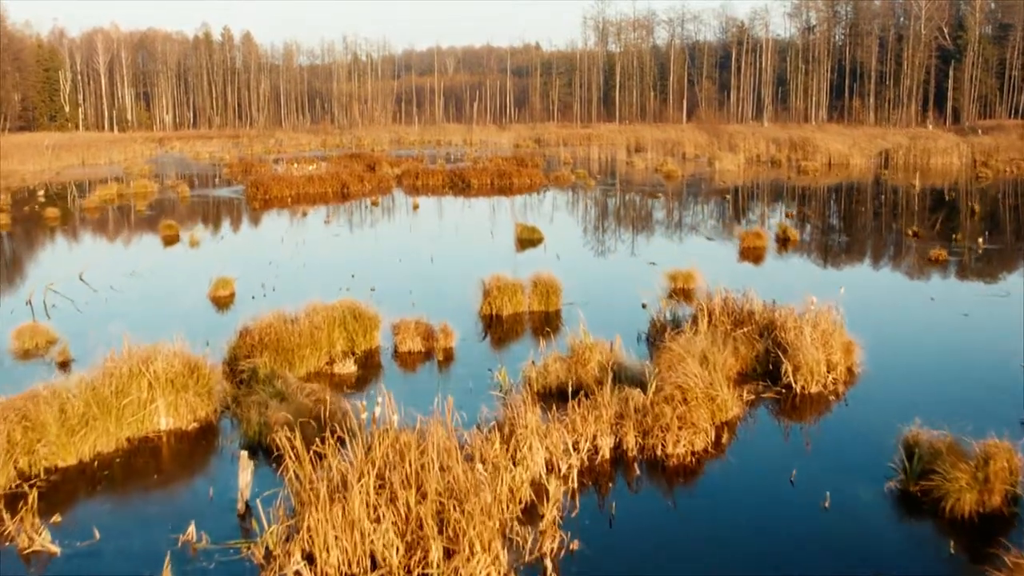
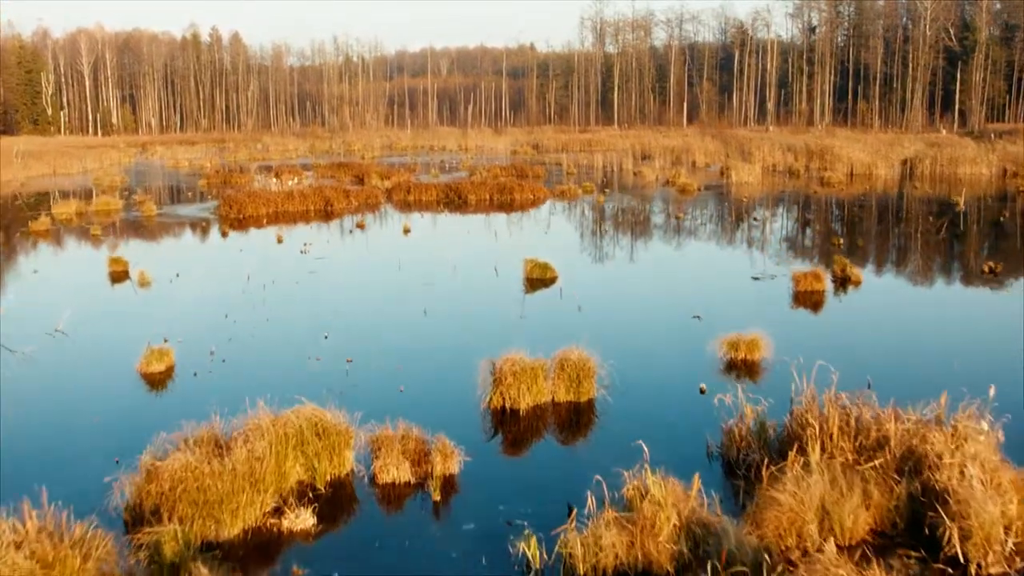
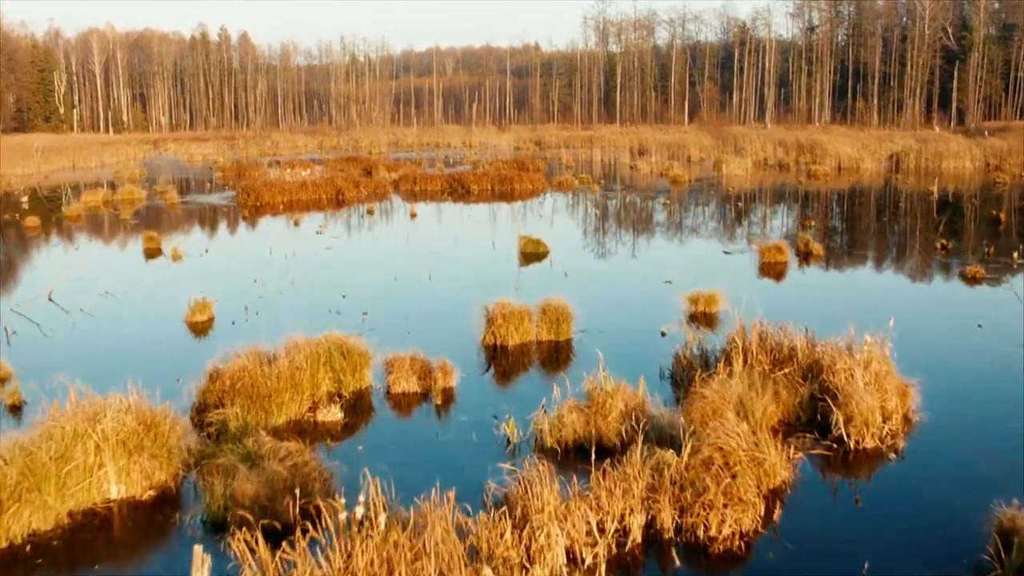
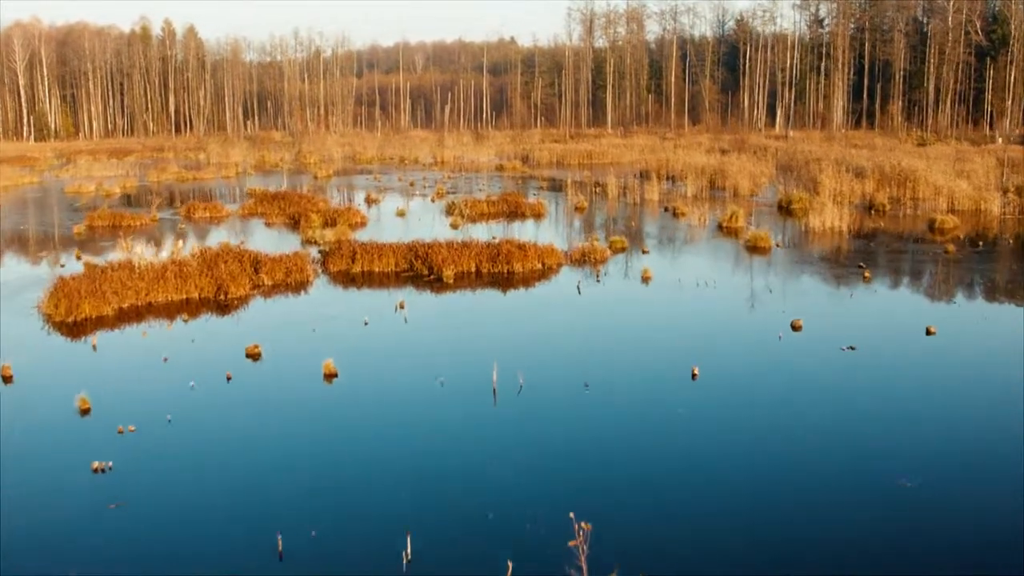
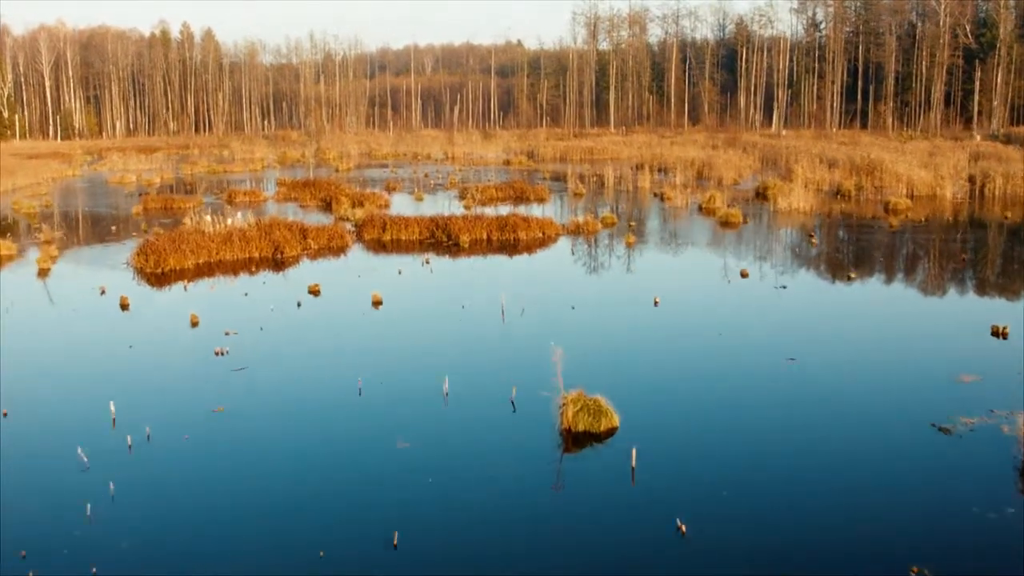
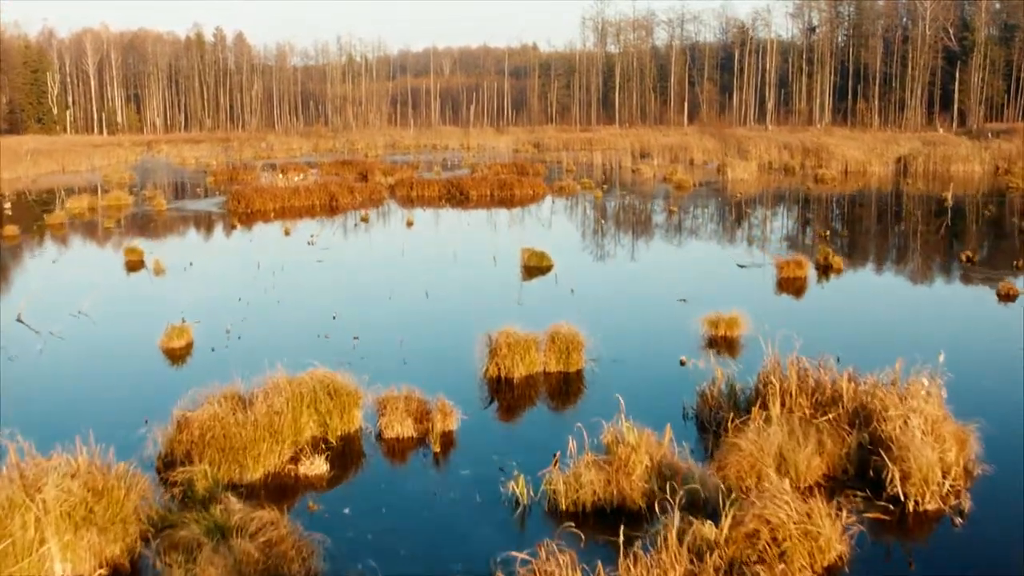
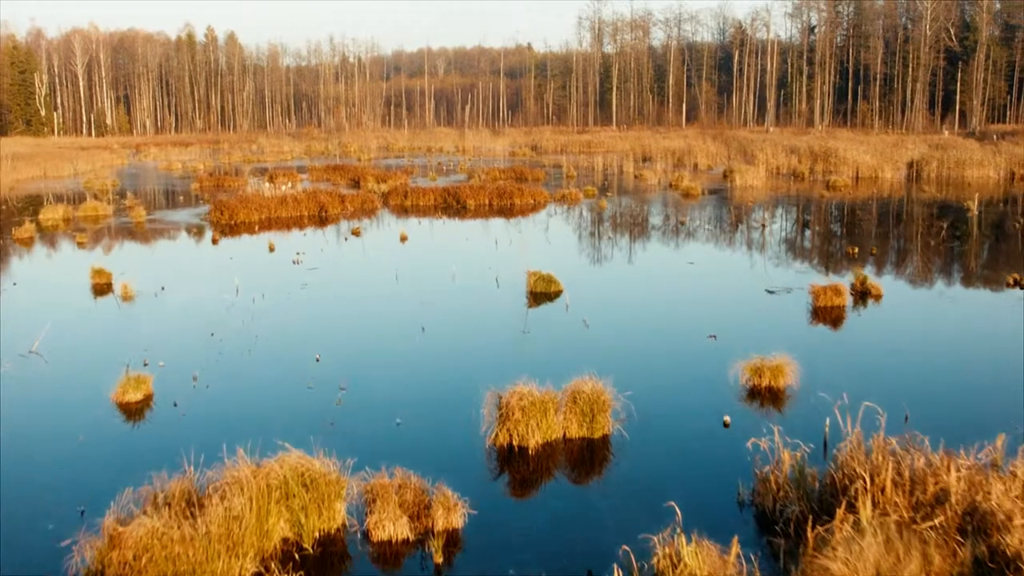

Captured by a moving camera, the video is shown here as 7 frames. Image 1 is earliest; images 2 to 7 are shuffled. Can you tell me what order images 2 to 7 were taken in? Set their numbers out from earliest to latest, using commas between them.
3, 6, 2, 7, 5, 4
